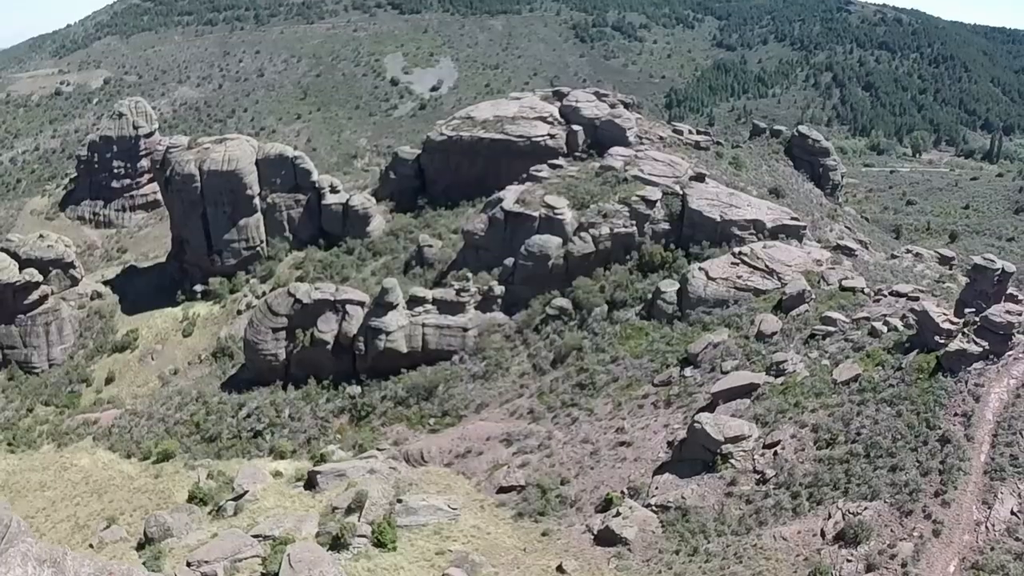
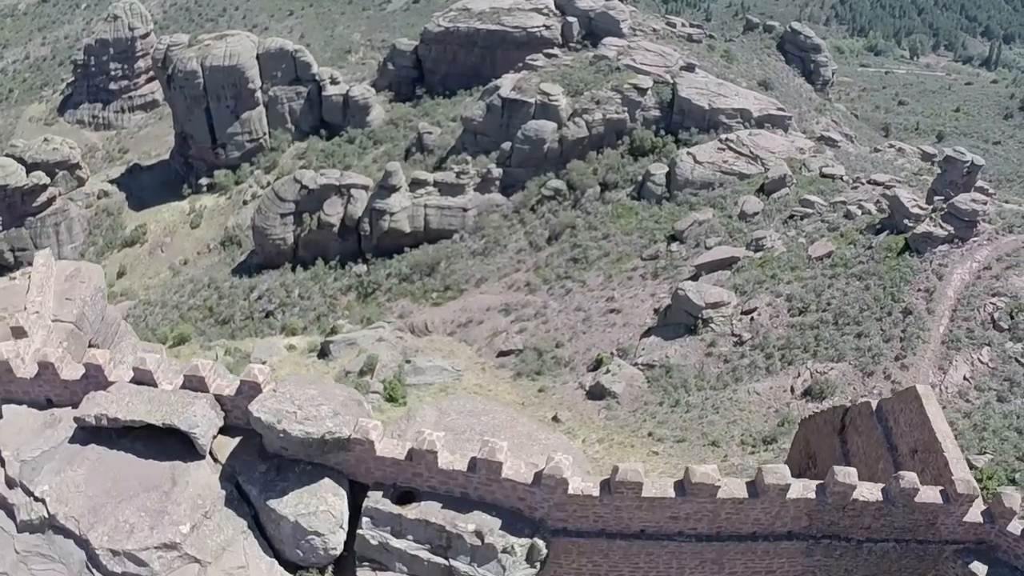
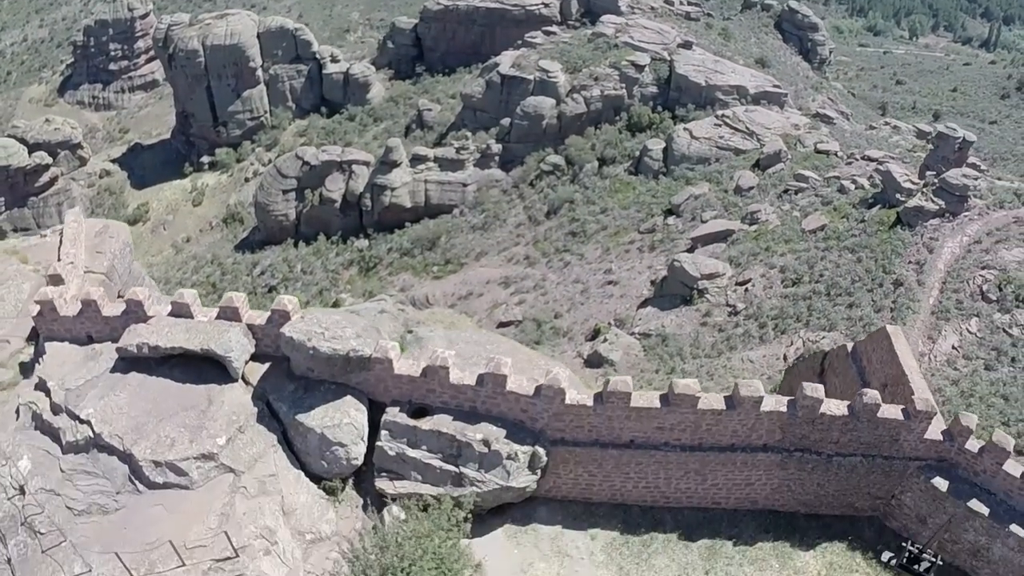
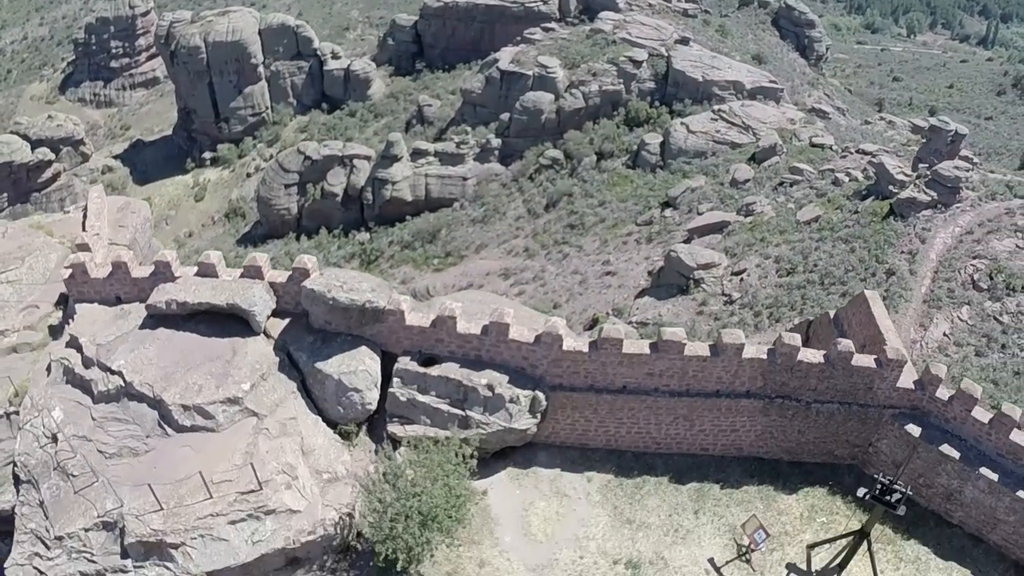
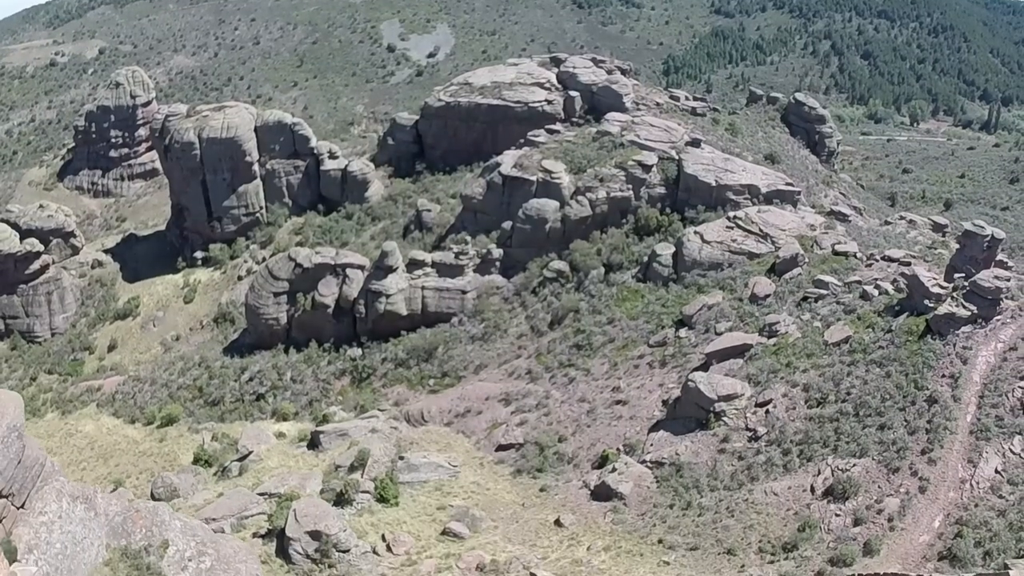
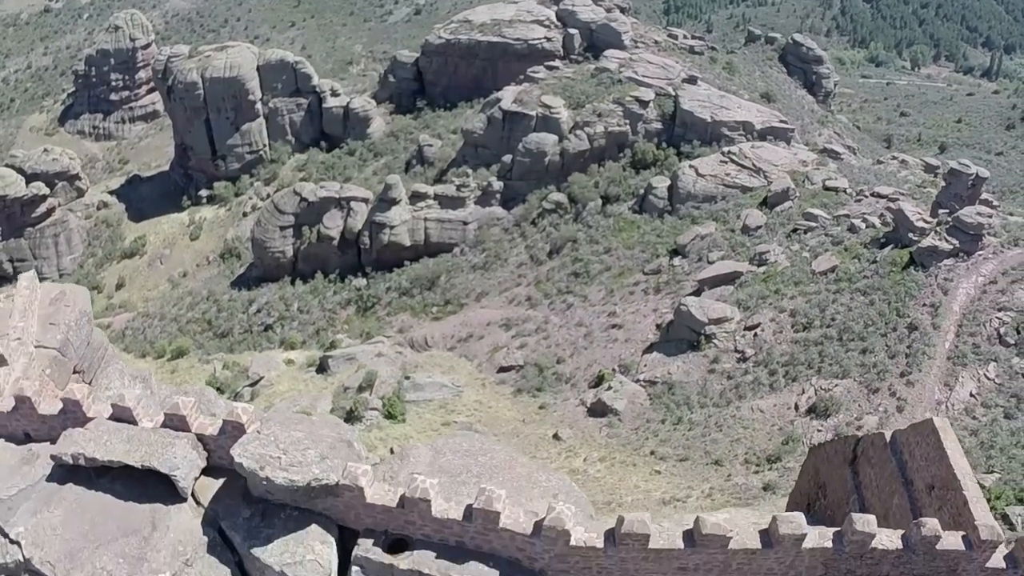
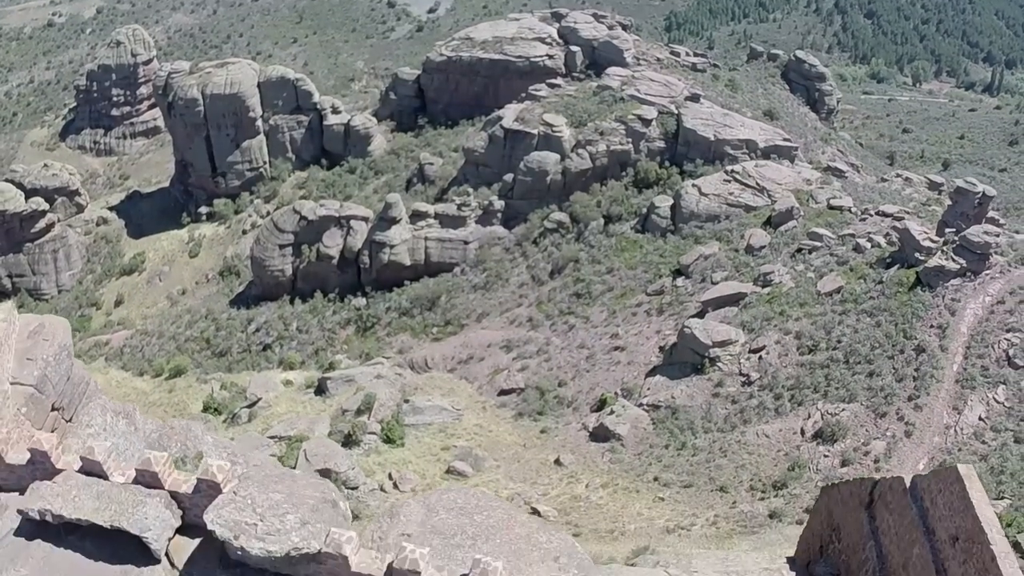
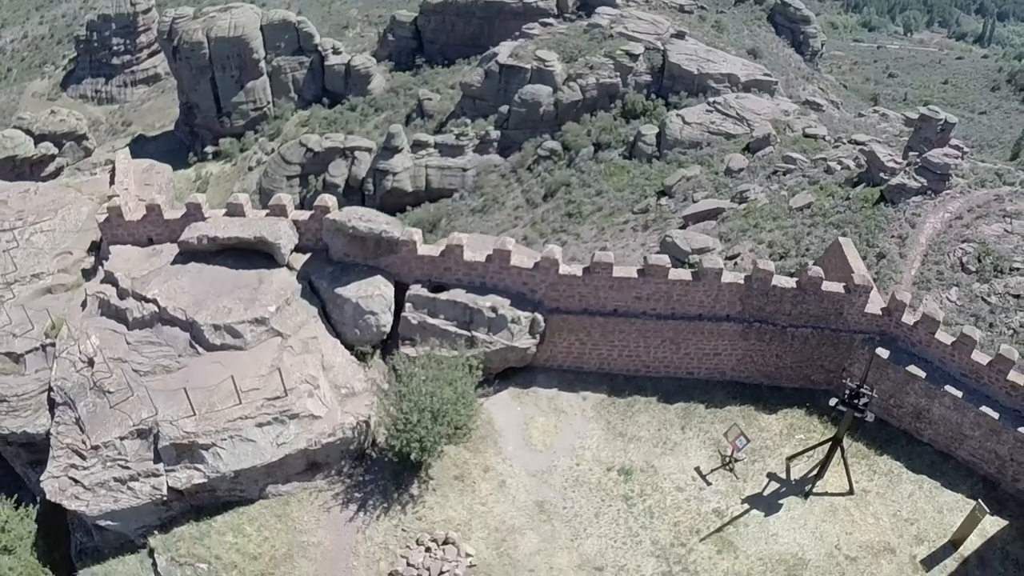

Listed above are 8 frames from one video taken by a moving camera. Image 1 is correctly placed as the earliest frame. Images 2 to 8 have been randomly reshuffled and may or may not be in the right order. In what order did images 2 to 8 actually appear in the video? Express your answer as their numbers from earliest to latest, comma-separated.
5, 7, 6, 2, 3, 4, 8
